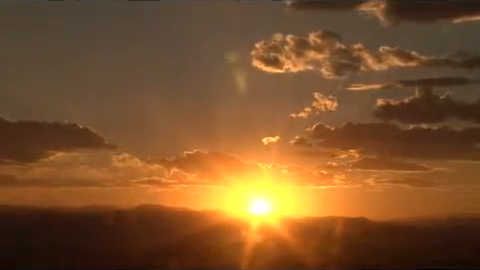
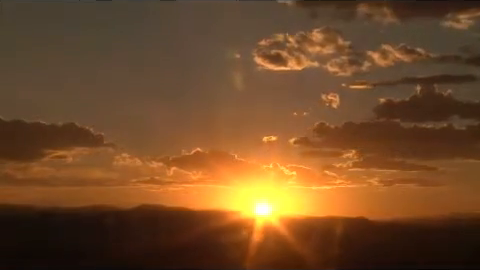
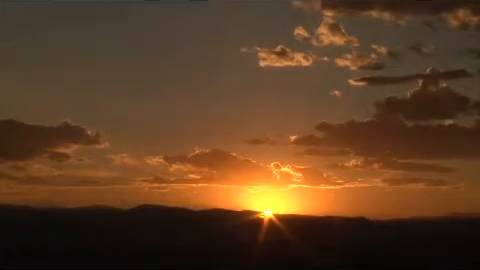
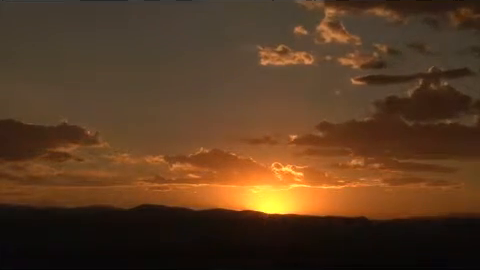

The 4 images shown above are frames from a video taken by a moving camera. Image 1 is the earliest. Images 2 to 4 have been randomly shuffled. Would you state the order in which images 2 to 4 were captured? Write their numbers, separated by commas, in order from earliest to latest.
2, 3, 4
